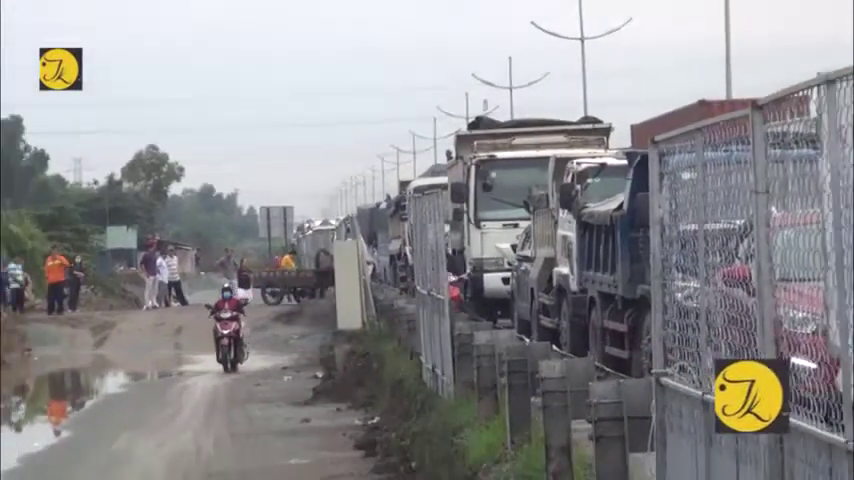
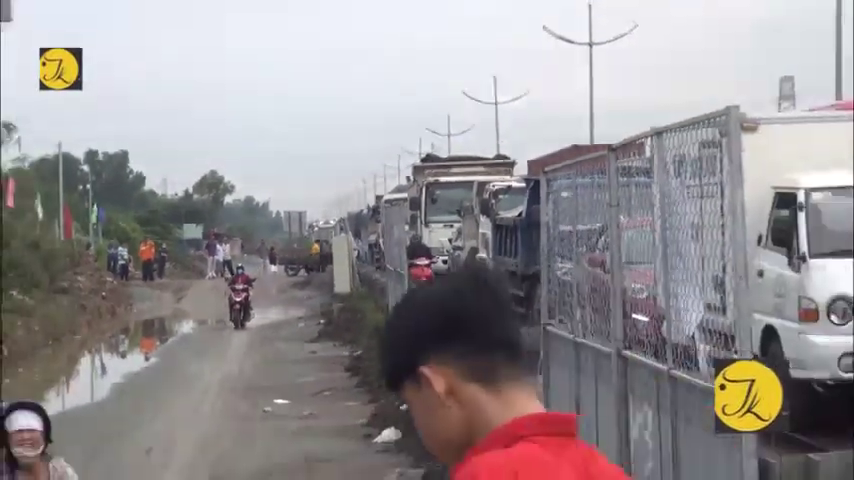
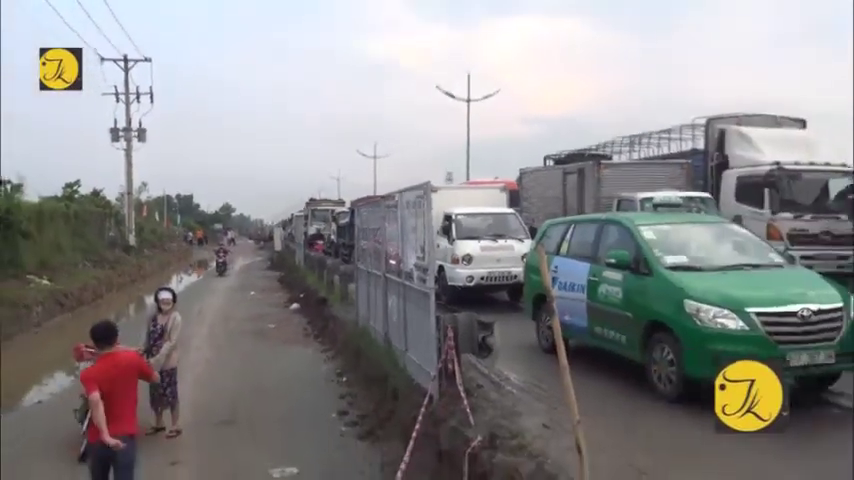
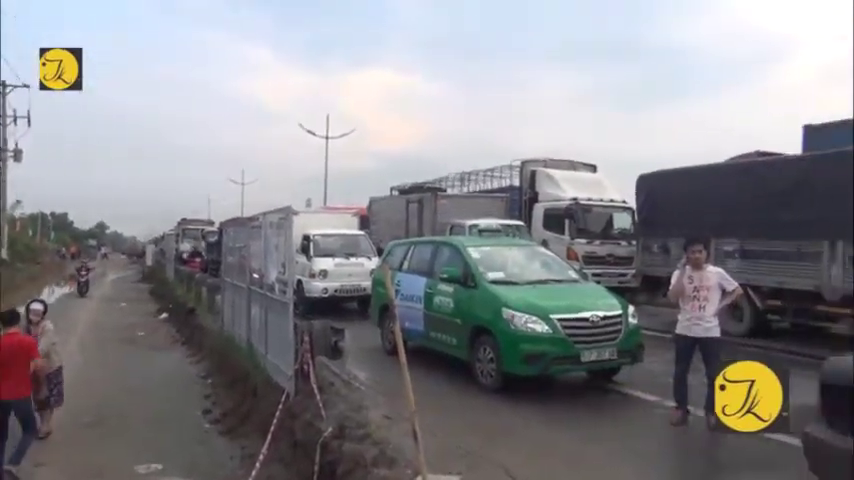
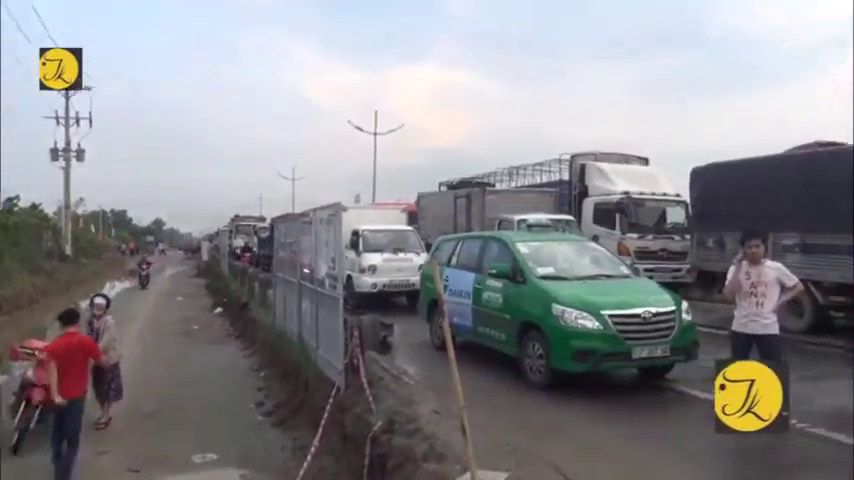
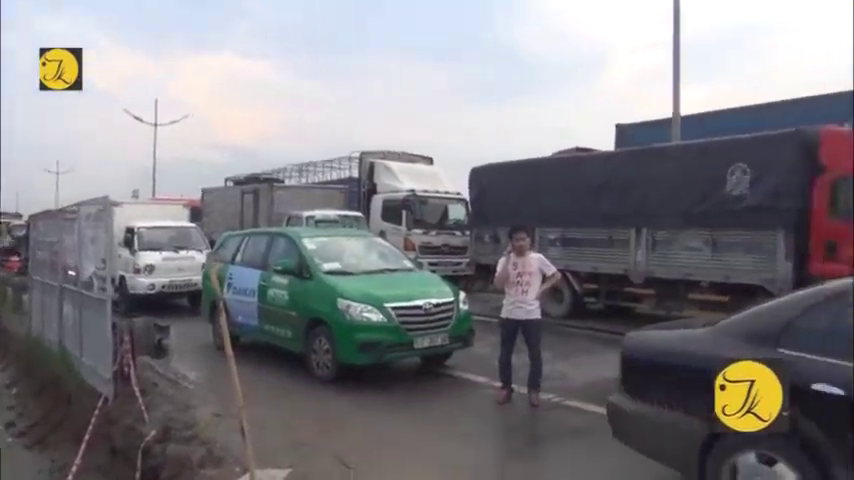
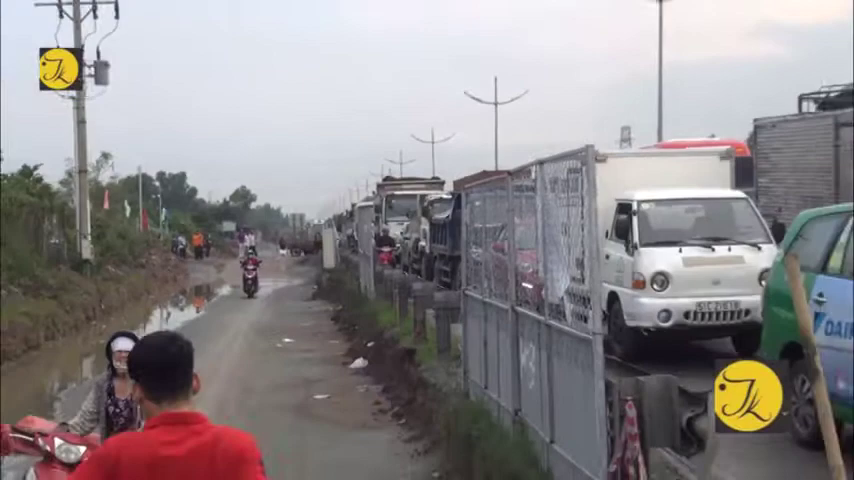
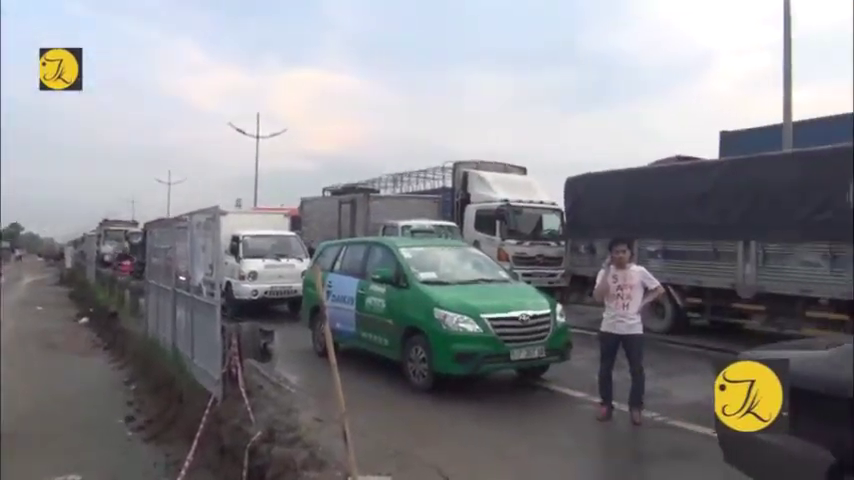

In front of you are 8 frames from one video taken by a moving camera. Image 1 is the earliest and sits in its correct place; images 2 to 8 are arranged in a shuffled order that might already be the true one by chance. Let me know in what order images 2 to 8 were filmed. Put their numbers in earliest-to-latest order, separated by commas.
2, 7, 3, 5, 4, 8, 6
